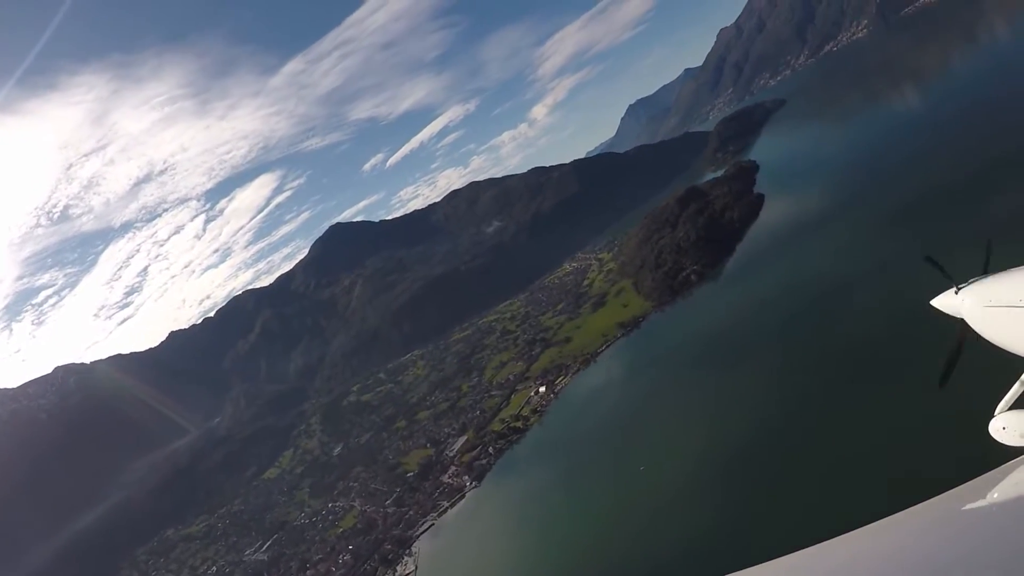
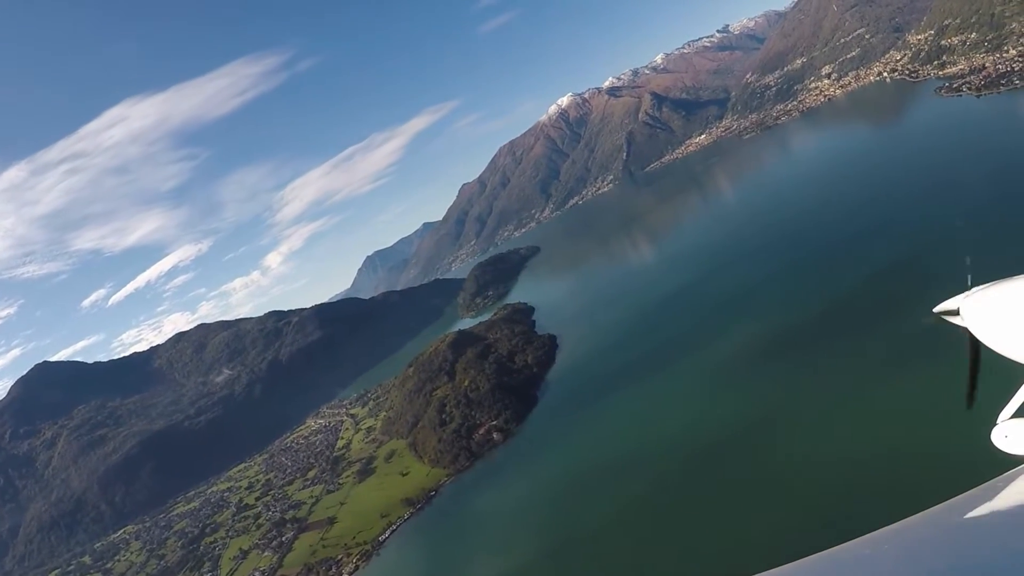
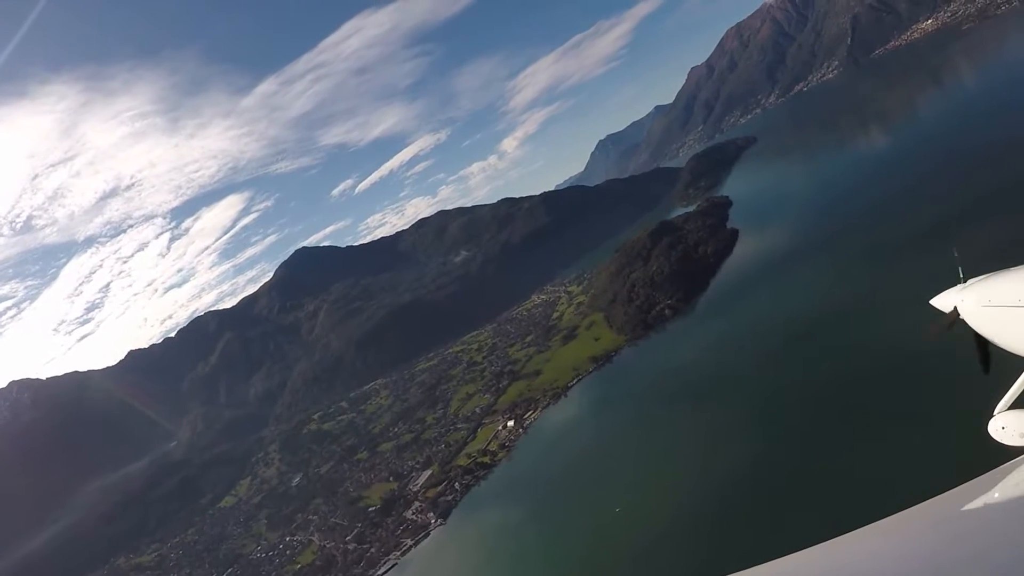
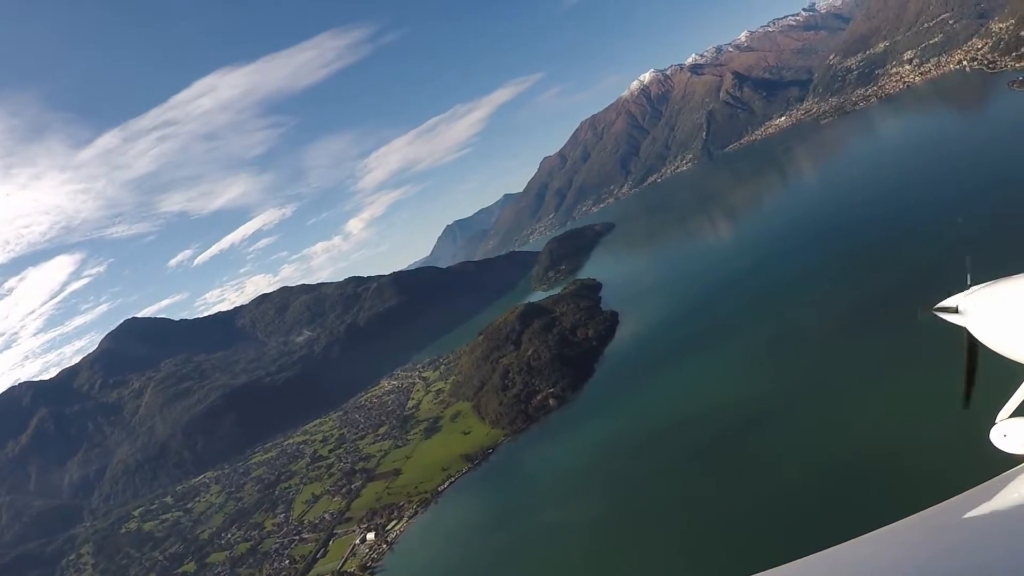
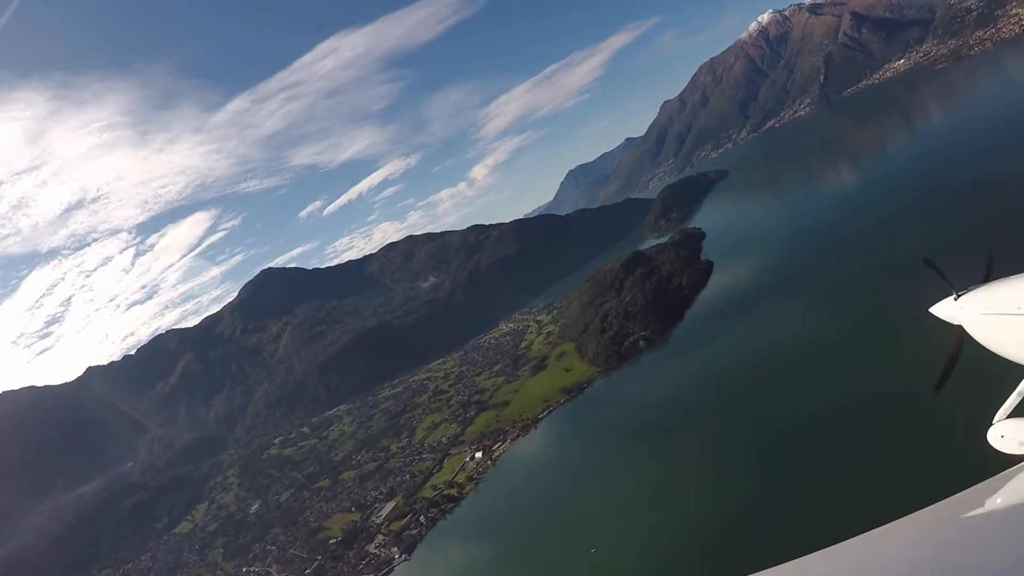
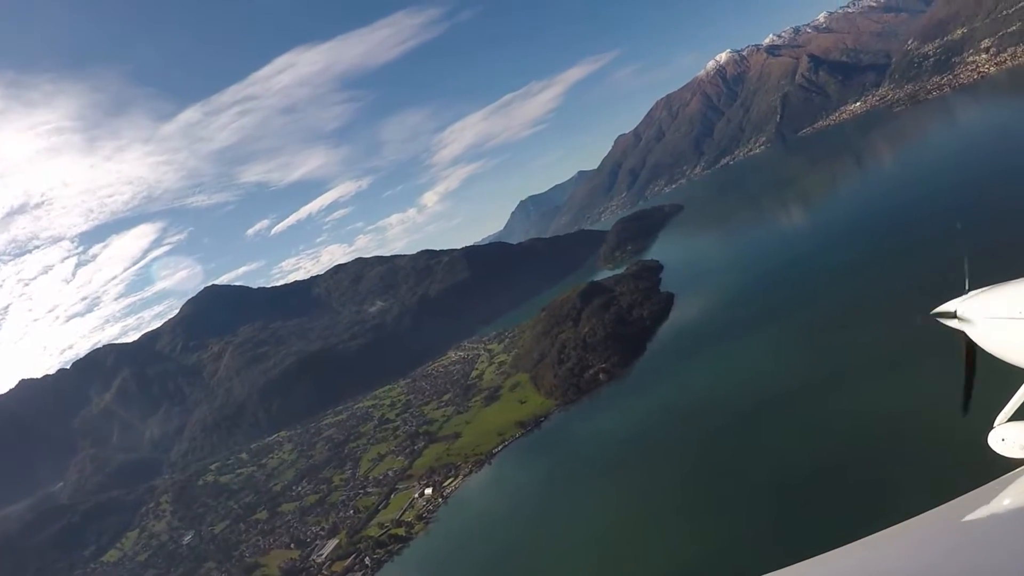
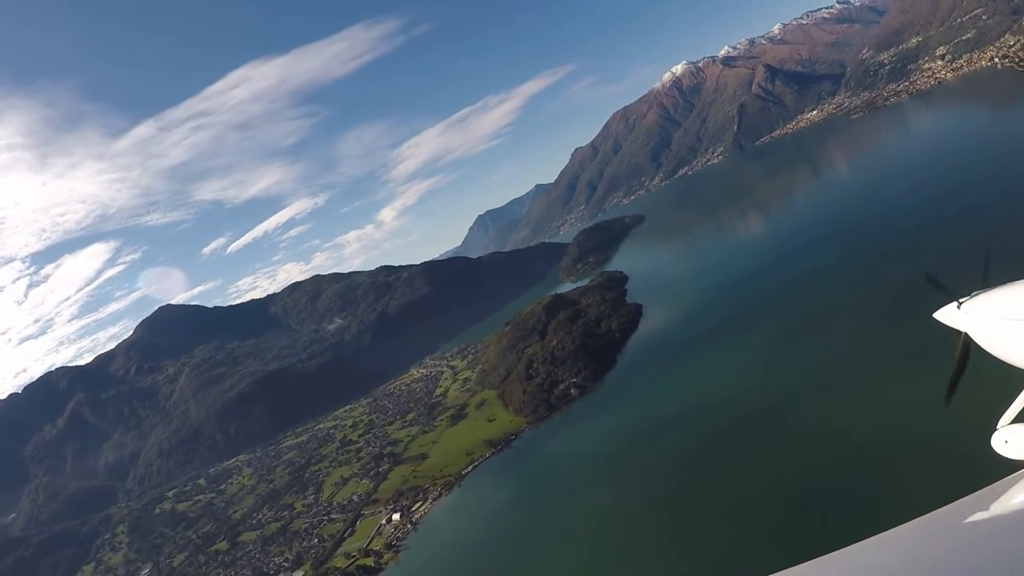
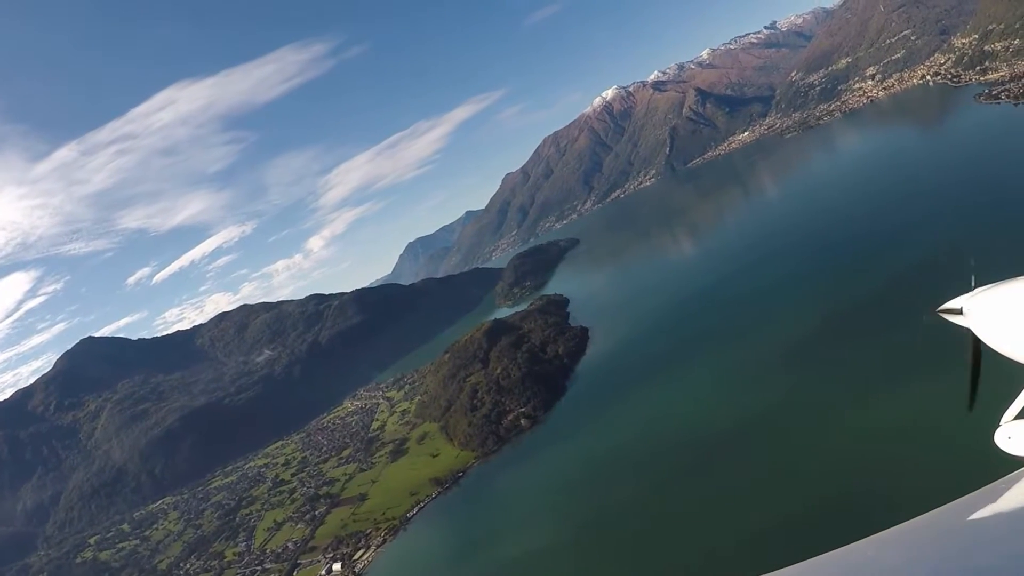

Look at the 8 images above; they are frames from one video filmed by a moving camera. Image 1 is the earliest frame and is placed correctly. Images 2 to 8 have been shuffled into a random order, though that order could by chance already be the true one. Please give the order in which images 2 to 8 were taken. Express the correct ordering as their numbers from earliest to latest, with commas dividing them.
3, 5, 6, 7, 4, 8, 2
